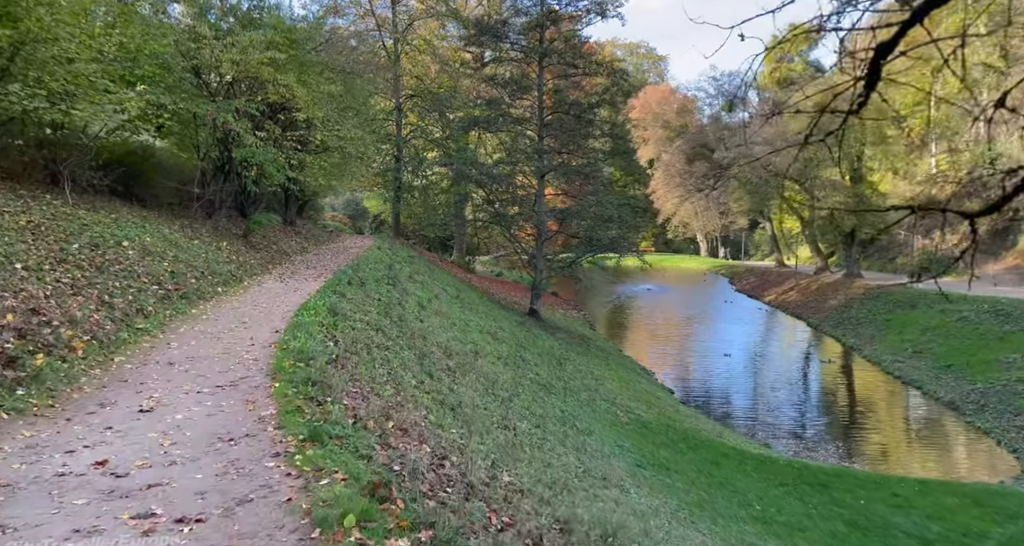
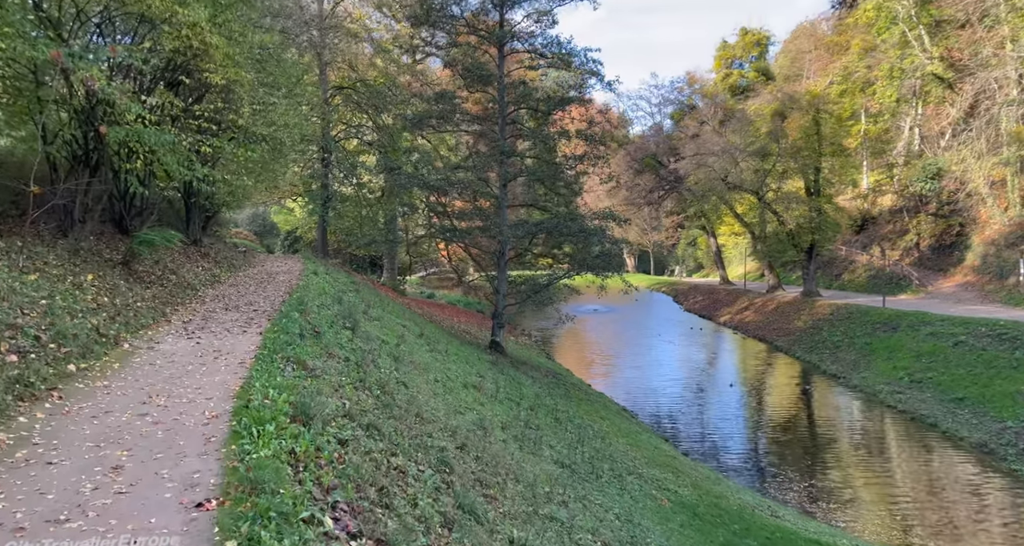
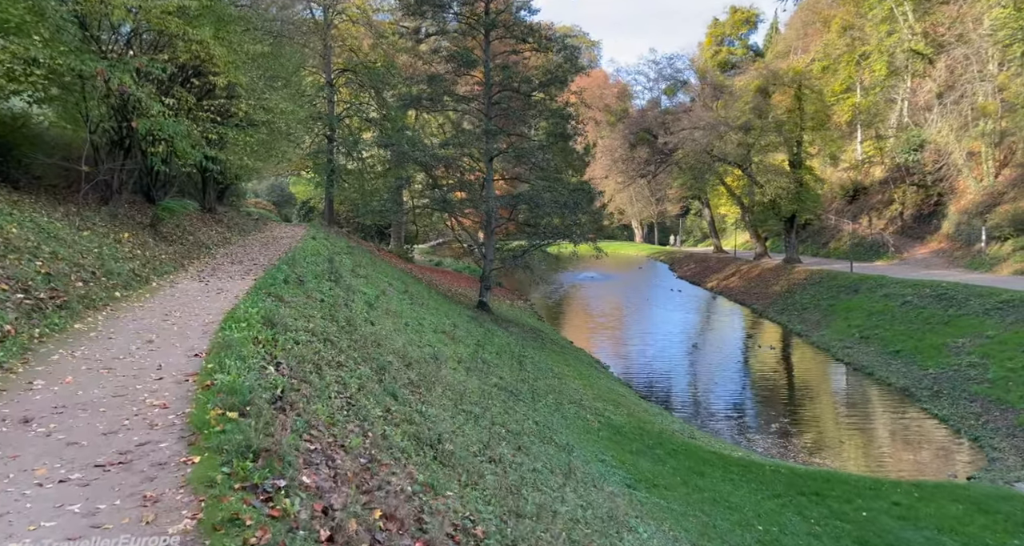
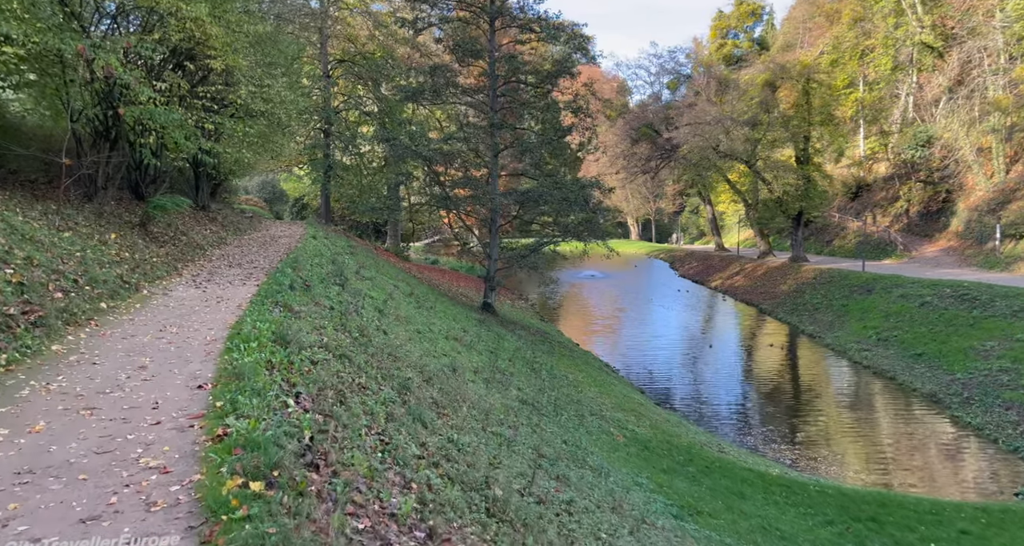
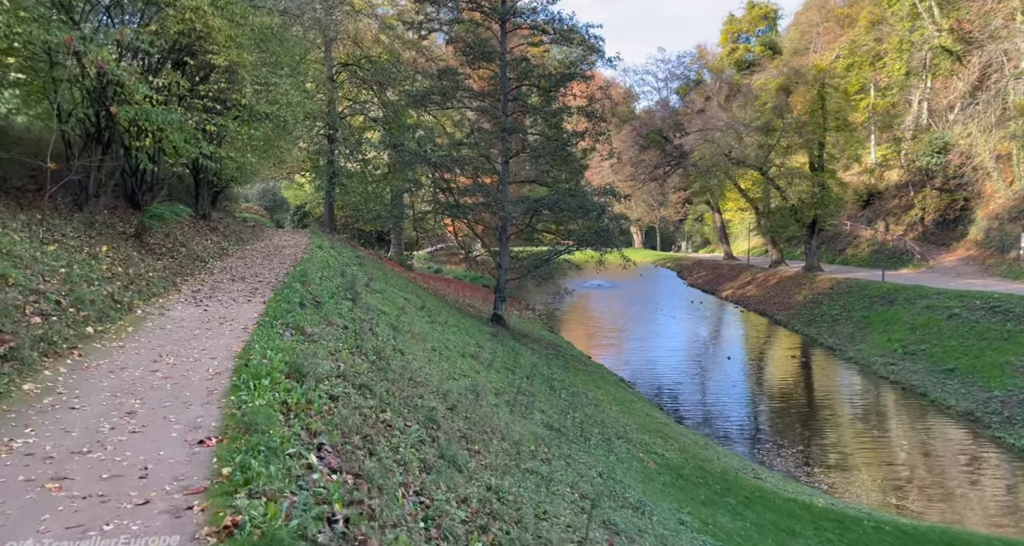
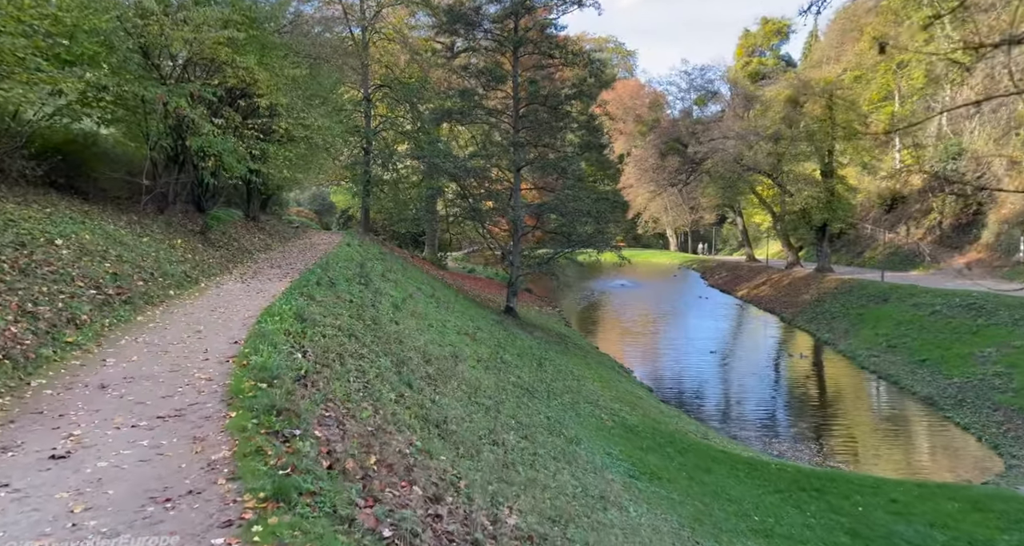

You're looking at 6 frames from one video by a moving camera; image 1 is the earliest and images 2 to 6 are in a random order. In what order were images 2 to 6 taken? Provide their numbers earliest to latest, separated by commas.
6, 3, 4, 5, 2
